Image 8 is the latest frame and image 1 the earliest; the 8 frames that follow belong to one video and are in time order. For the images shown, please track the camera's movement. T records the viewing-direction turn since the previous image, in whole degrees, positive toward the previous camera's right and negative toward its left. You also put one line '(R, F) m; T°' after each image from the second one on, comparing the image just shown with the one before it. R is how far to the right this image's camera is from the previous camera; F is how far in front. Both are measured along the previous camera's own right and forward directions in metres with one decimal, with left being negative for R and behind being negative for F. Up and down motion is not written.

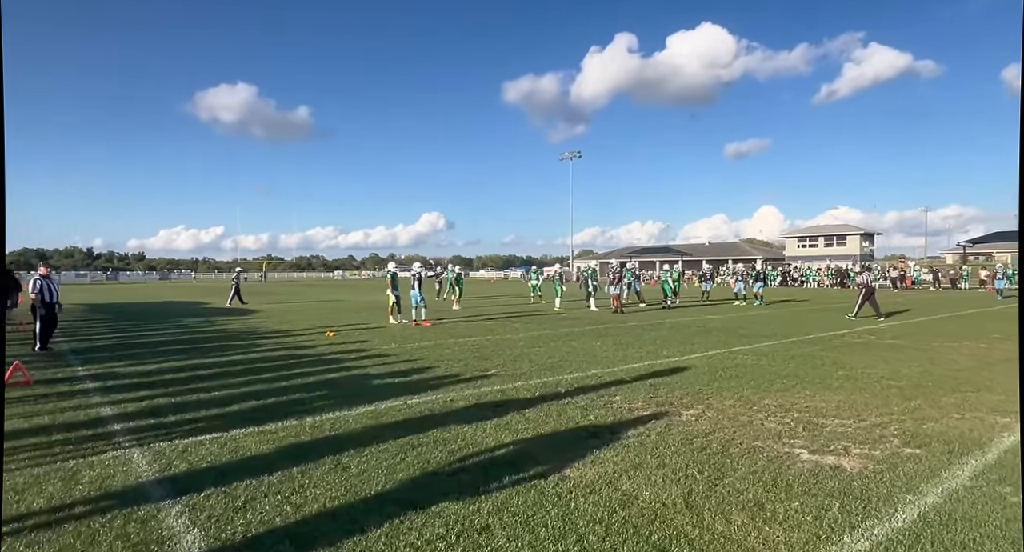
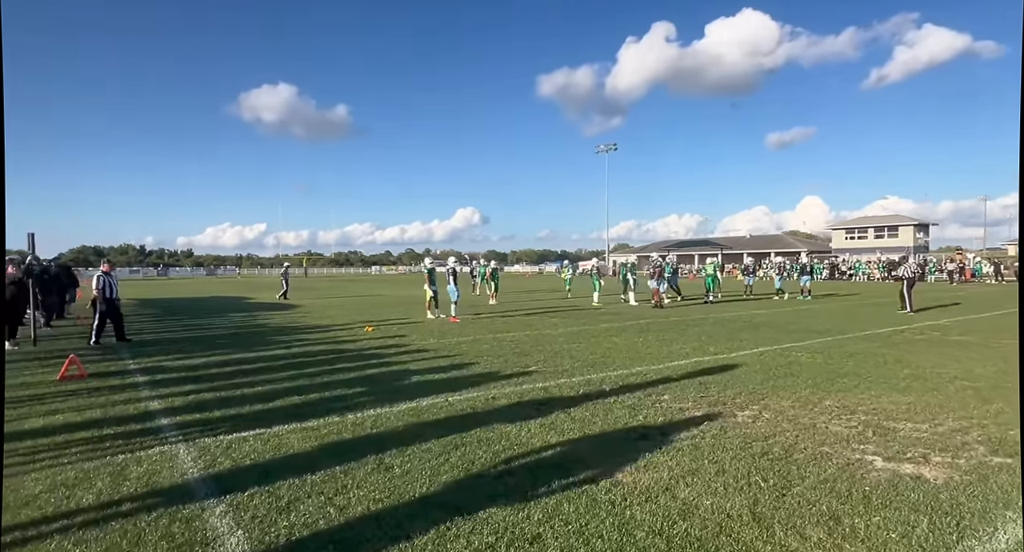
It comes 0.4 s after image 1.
(-0.1, +0.2) m; -3°
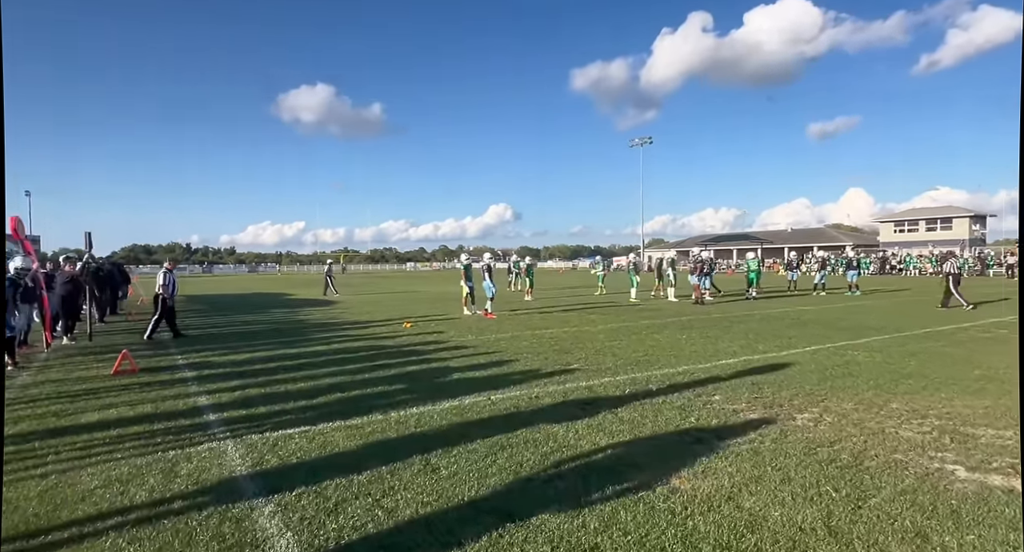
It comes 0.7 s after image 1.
(-0.1, +0.1) m; -3°
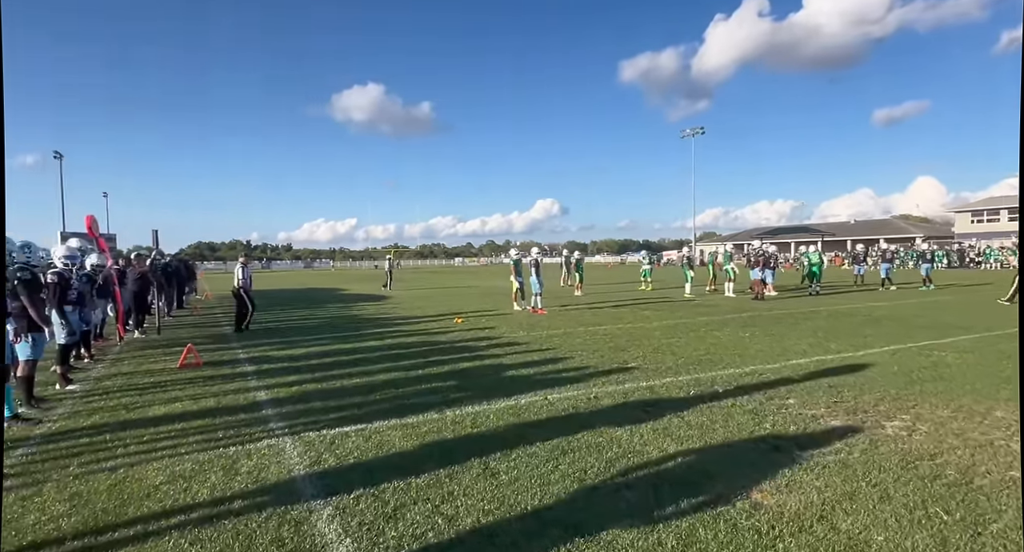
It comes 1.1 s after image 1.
(-0.1, +0.2) m; -4°
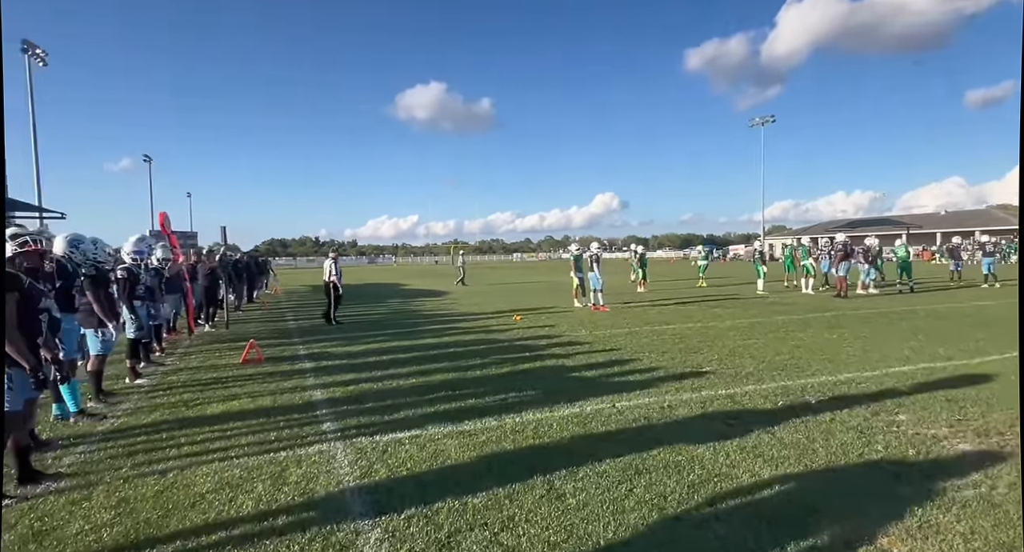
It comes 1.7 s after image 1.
(0.0, +0.4) m; -5°
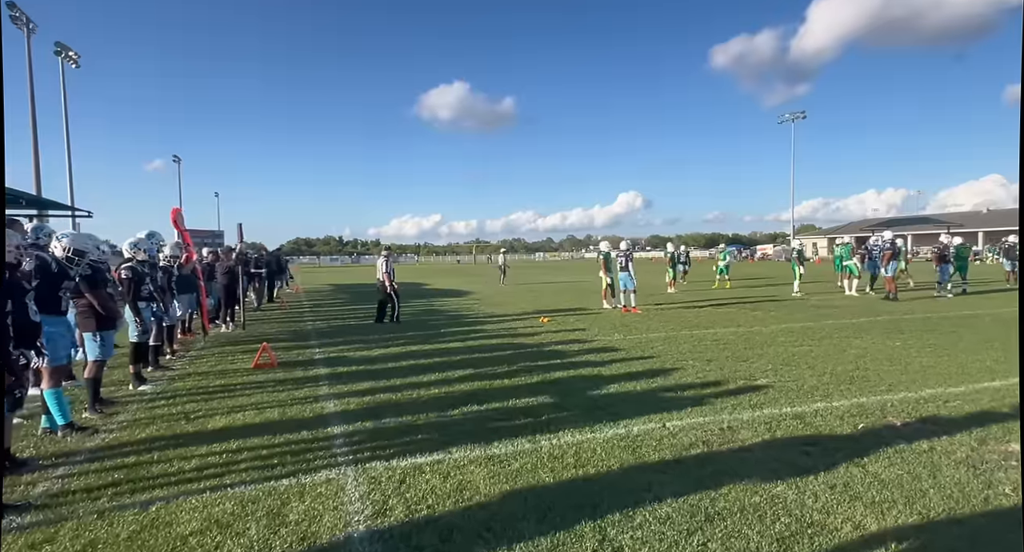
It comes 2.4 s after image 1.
(-0.1, +0.7) m; -2°
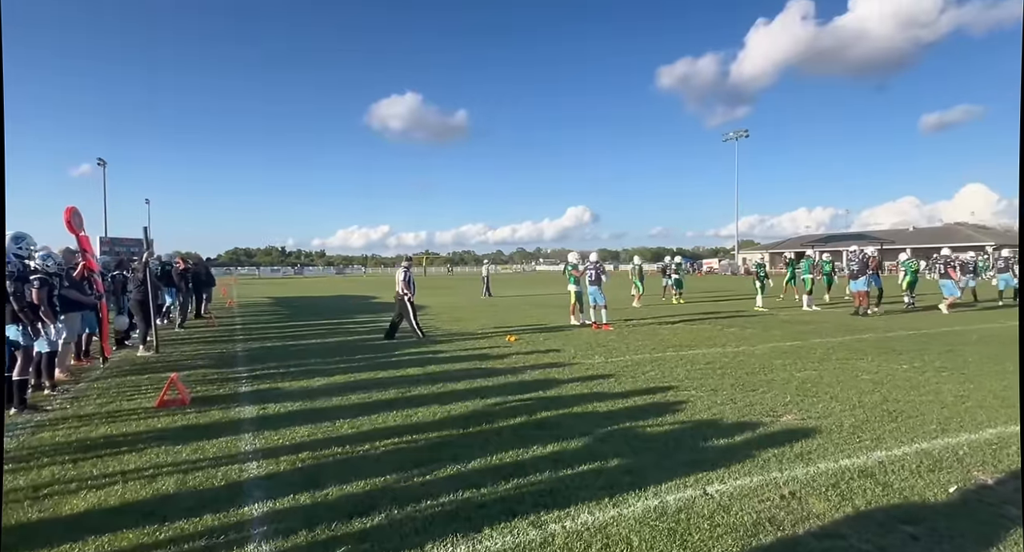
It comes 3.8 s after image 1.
(-0.3, +1.4) m; +5°
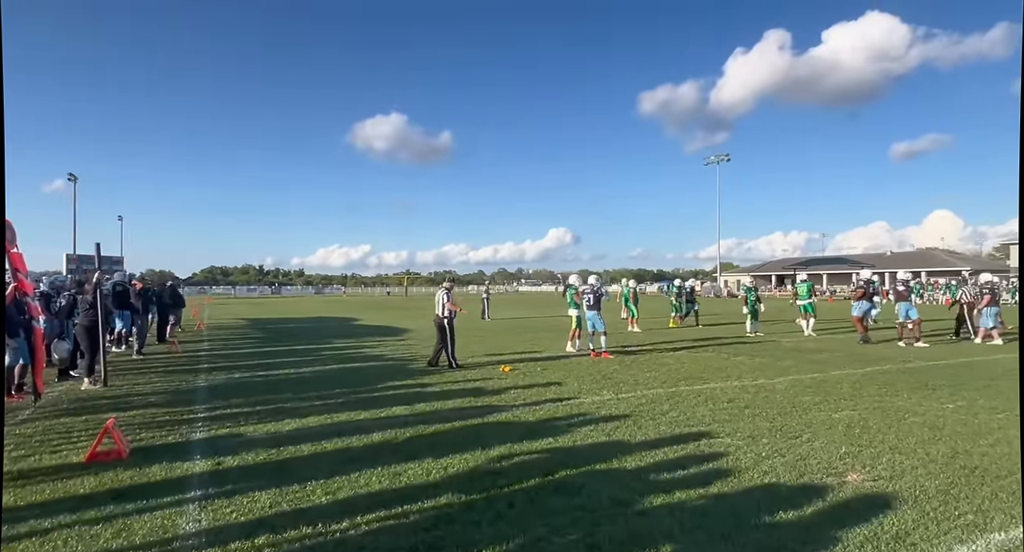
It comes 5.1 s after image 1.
(-0.3, +1.1) m; +2°
